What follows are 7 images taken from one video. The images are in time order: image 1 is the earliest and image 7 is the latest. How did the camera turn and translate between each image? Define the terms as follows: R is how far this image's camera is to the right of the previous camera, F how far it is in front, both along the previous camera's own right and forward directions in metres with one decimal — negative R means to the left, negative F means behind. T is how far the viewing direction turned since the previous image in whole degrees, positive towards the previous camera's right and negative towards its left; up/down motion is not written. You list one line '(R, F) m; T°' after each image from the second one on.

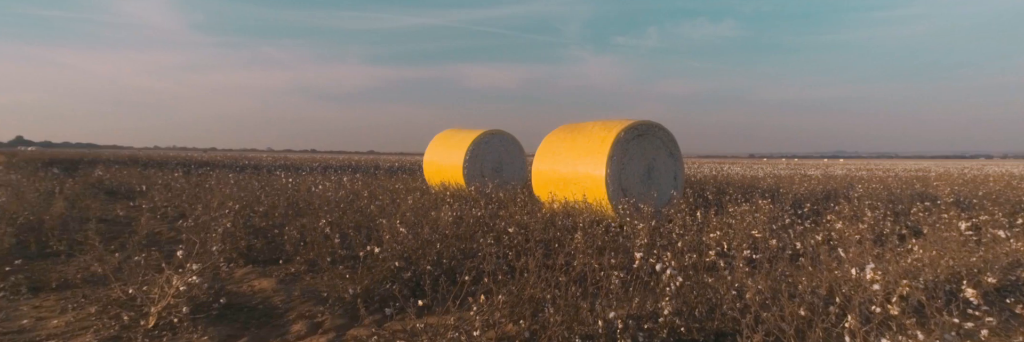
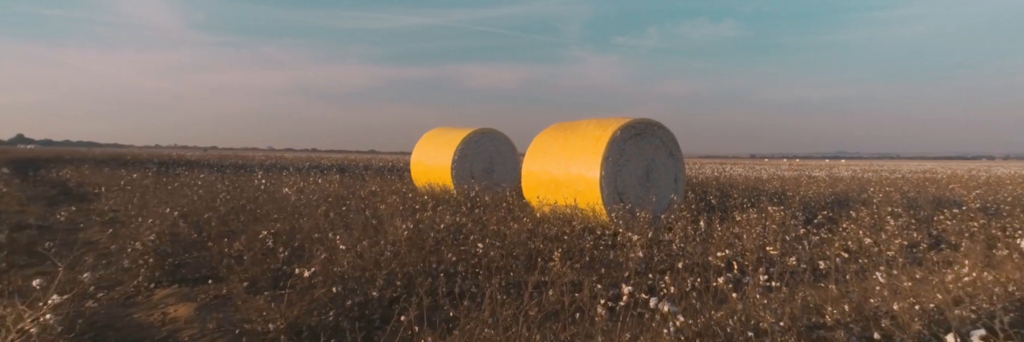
(+0.2, +0.6) m; 0°
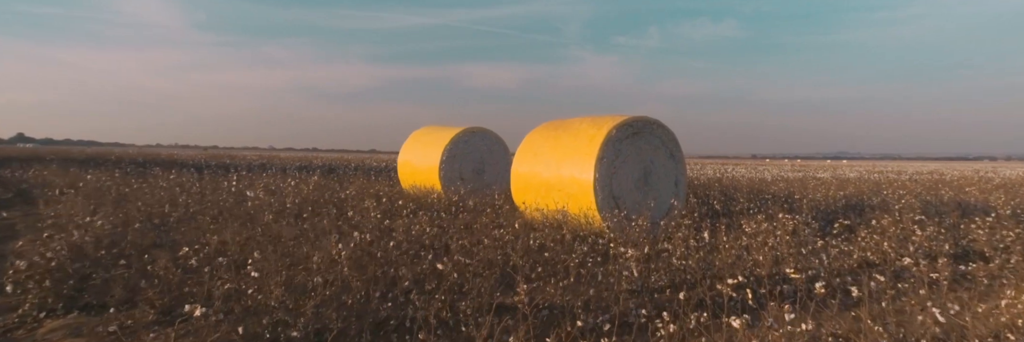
(+0.2, +0.6) m; 0°
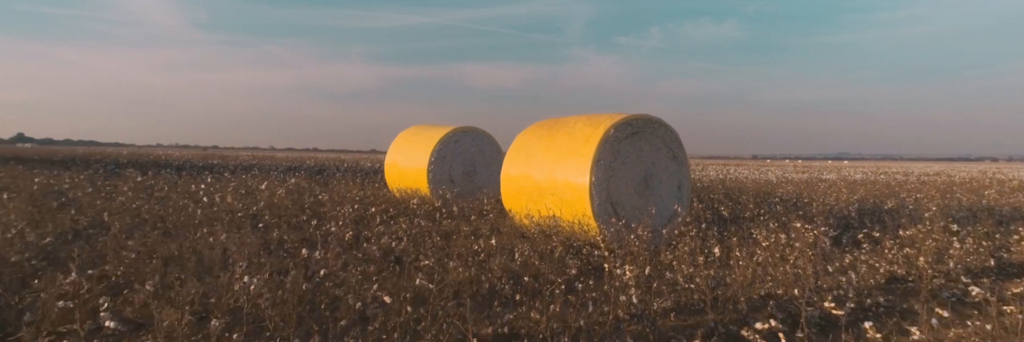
(+0.2, +0.6) m; 0°
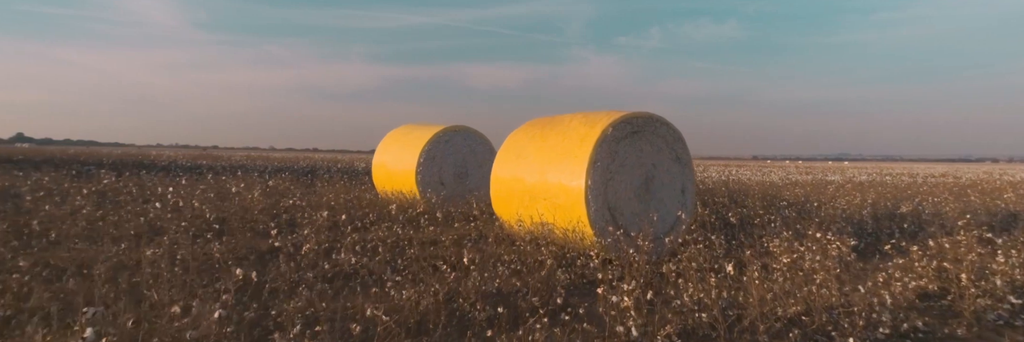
(+0.1, +0.5) m; 0°
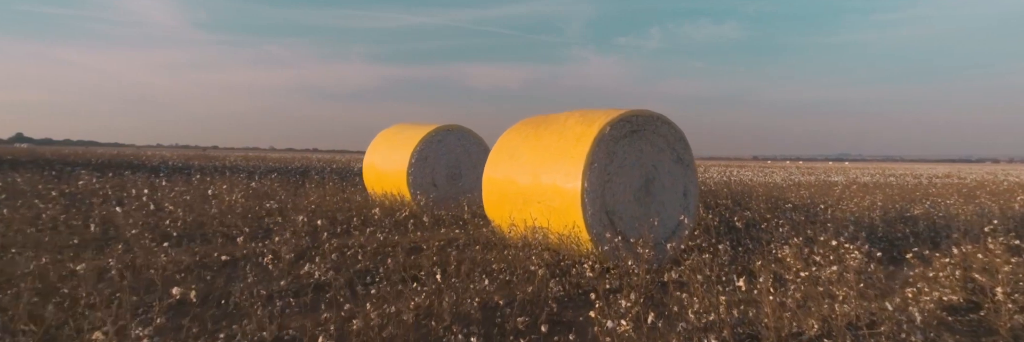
(+0.1, +0.3) m; 0°
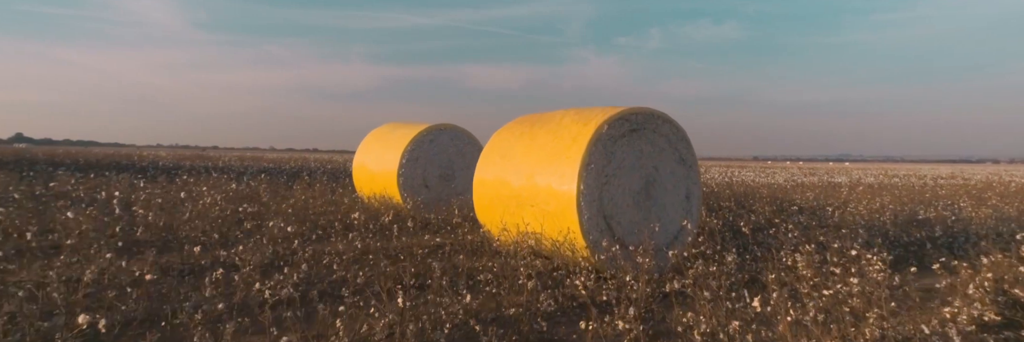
(+0.1, +0.3) m; 0°
